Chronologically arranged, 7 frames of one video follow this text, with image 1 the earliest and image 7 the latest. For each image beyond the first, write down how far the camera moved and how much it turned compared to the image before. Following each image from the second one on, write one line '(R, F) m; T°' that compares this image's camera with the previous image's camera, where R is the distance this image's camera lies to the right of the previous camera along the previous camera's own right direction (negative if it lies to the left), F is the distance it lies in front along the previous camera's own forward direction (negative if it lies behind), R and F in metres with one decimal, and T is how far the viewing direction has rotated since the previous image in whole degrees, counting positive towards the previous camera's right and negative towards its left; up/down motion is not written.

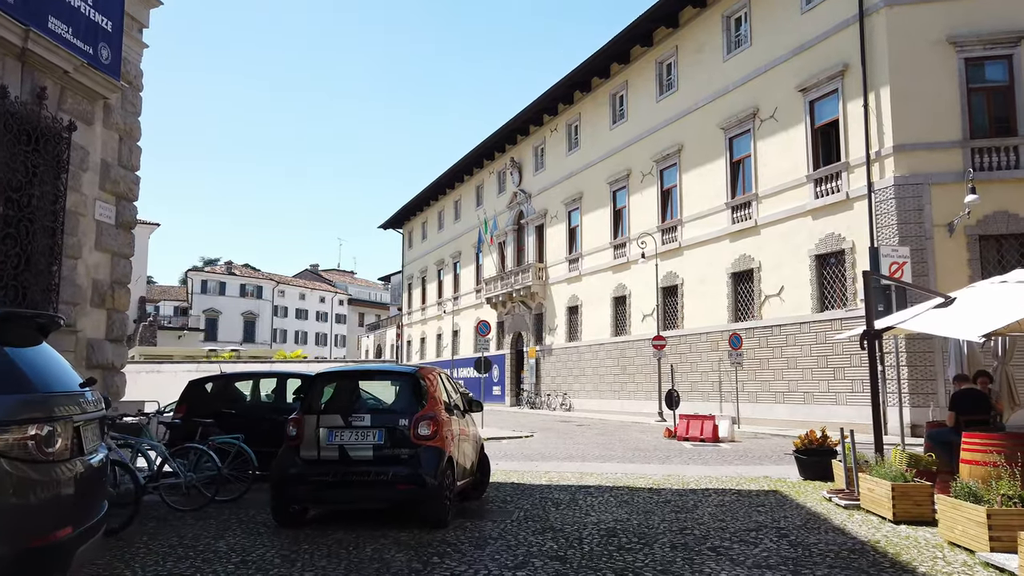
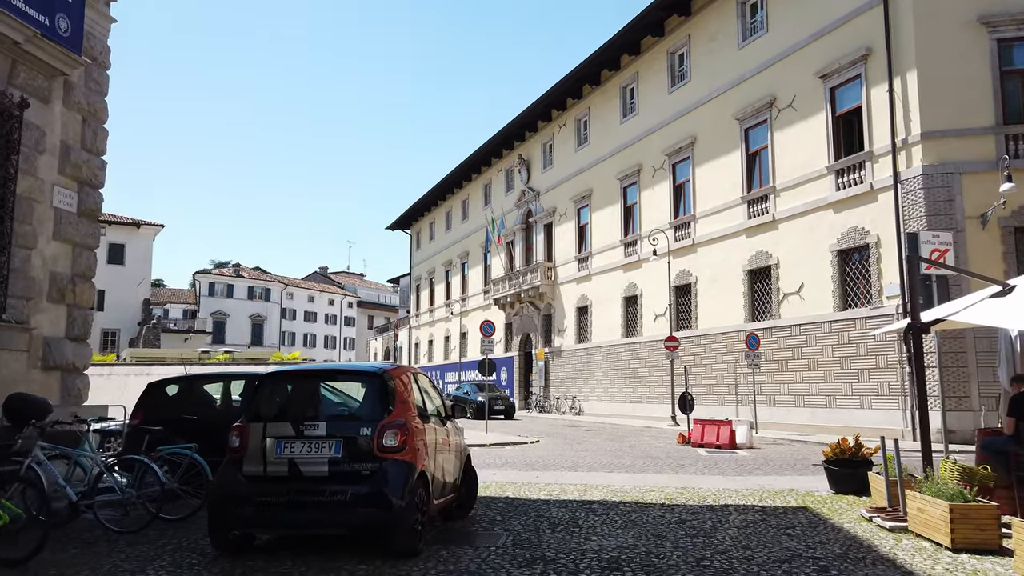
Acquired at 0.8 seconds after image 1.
(+0.2, +1.0) m; -1°
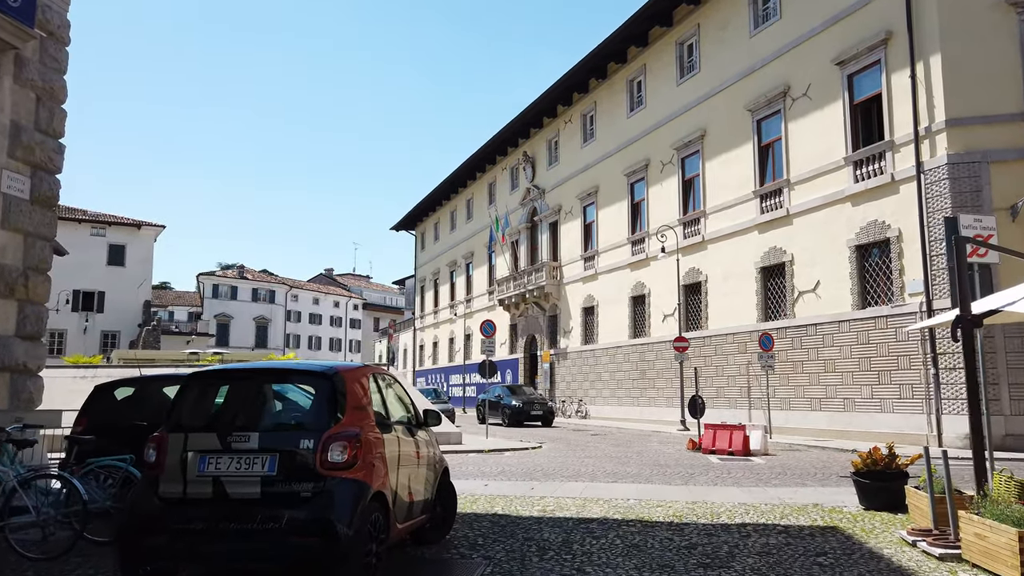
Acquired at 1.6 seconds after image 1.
(+0.2, +0.9) m; -1°
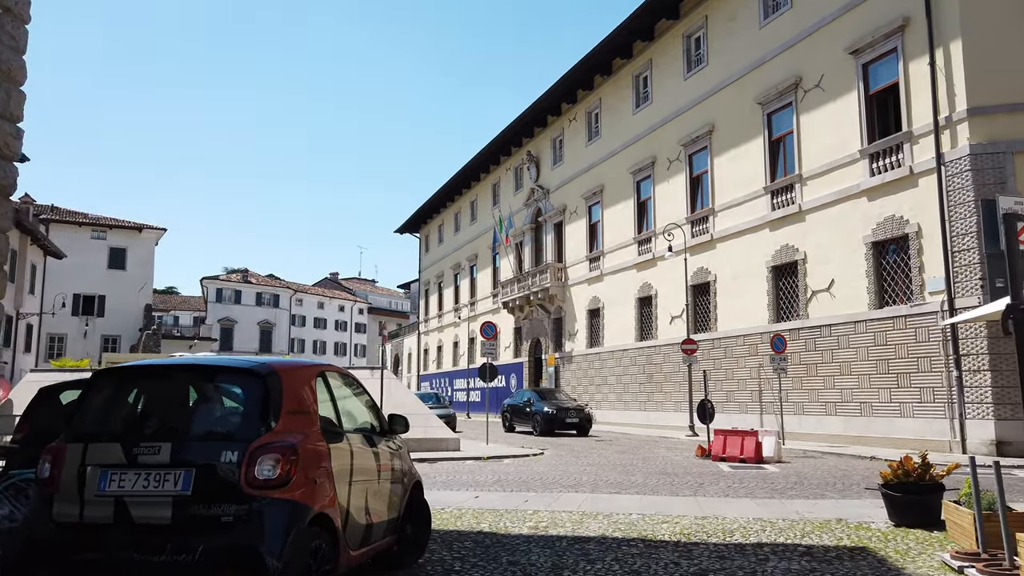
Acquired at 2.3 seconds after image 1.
(+0.2, +0.8) m; -1°
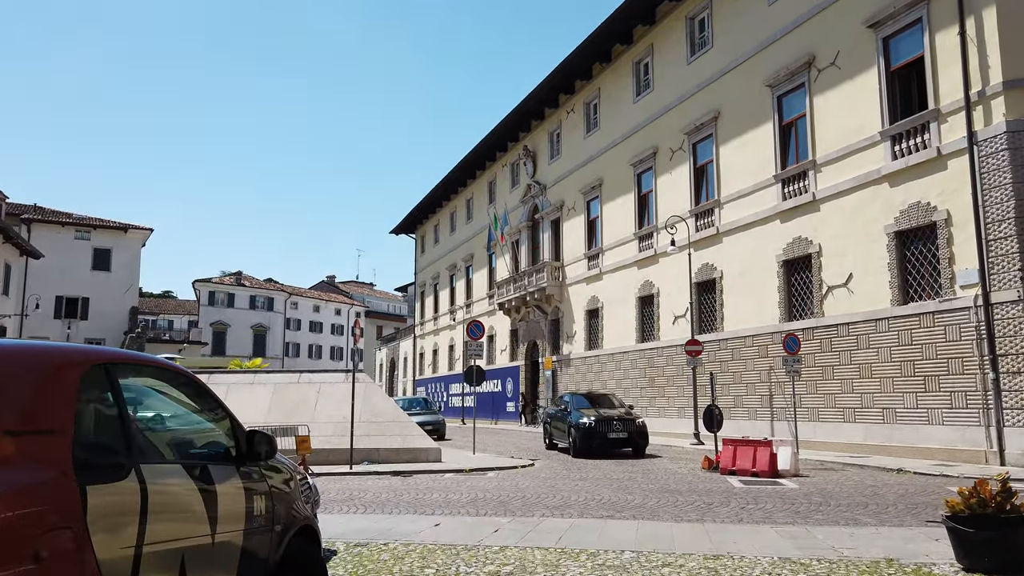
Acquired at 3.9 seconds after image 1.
(+0.3, +1.6) m; 0°
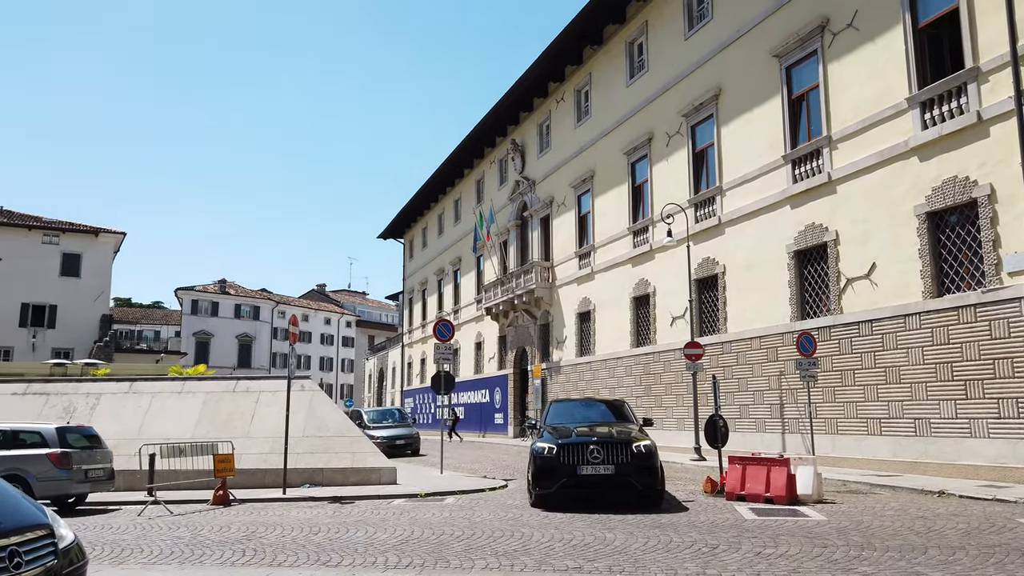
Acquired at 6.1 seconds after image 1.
(+0.6, +2.3) m; 0°
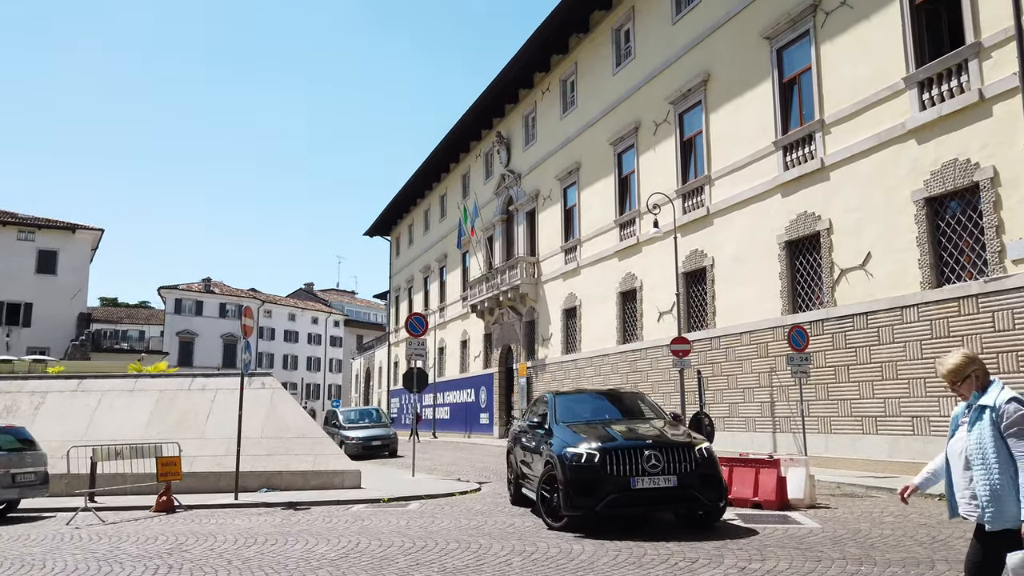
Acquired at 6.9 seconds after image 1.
(+0.3, +0.8) m; 0°
